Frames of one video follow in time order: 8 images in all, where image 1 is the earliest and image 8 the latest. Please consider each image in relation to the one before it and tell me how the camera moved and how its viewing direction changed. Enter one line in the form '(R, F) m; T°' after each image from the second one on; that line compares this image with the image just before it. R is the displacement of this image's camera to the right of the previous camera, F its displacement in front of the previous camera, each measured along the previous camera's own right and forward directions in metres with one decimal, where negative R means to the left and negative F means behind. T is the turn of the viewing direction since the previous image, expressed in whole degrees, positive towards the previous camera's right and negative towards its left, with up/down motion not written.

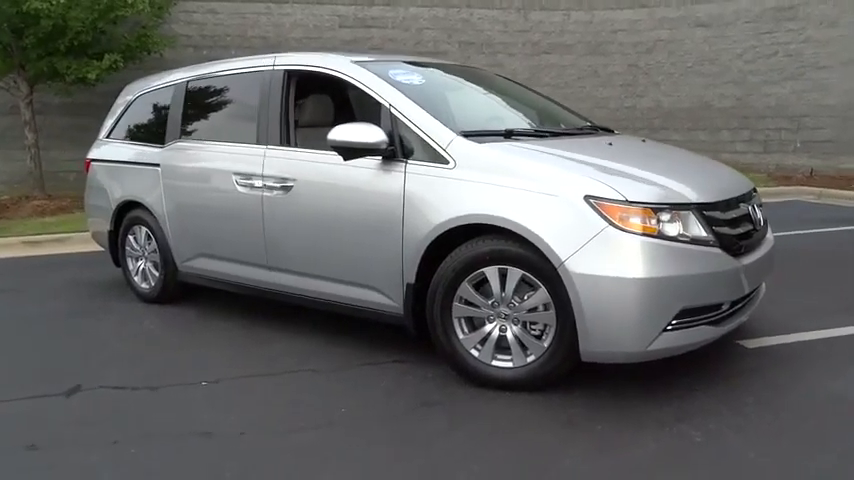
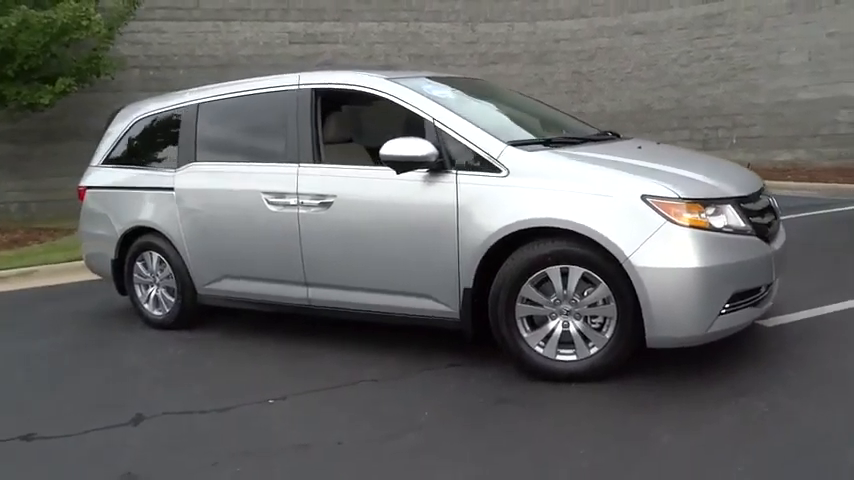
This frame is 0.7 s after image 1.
(-0.9, -0.1) m; +6°
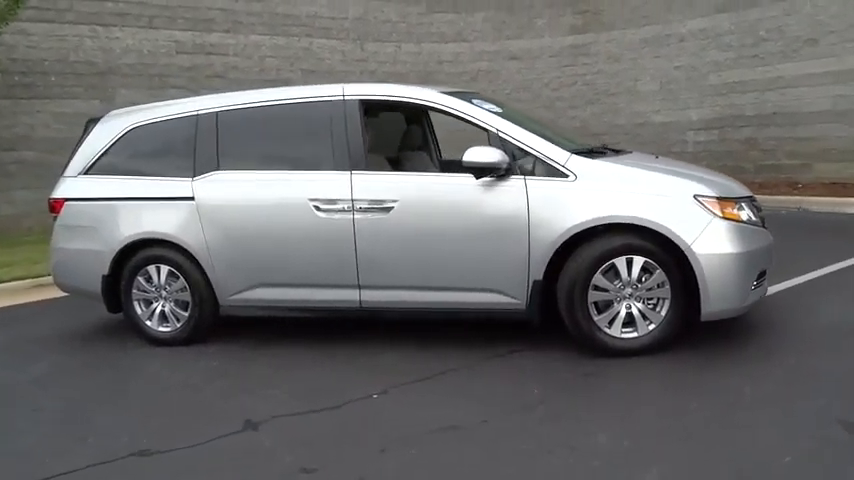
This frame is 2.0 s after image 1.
(-1.9, -0.2) m; +15°
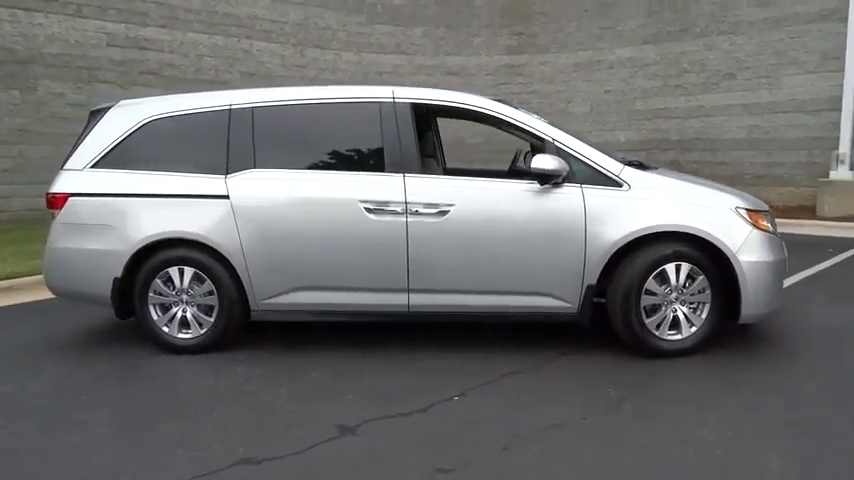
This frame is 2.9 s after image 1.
(-1.4, +0.1) m; +10°
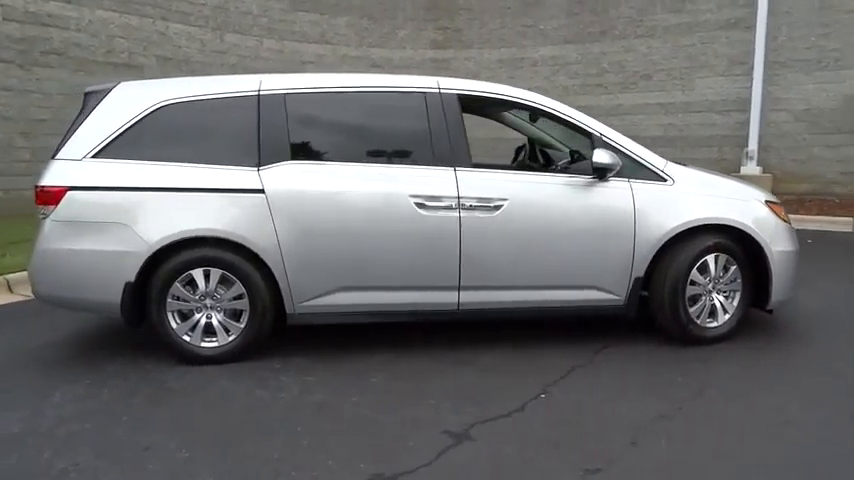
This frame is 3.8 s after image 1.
(-1.4, +0.3) m; +11°
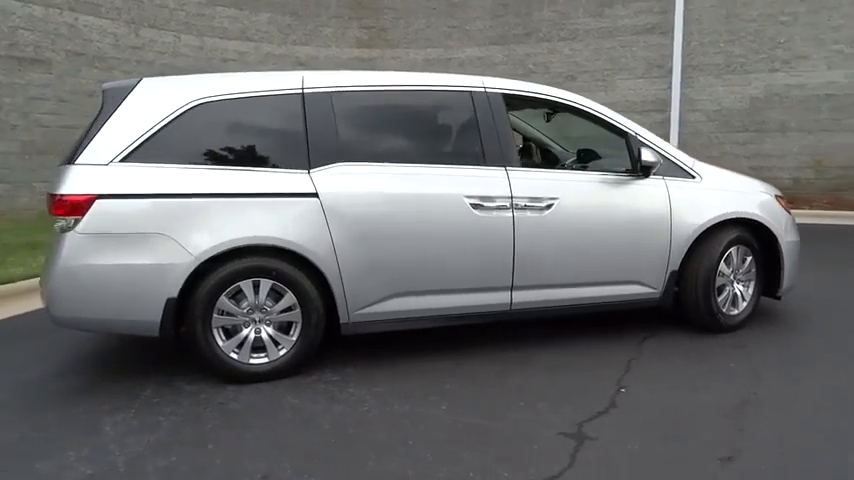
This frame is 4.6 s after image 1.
(-1.3, +0.2) m; +10°
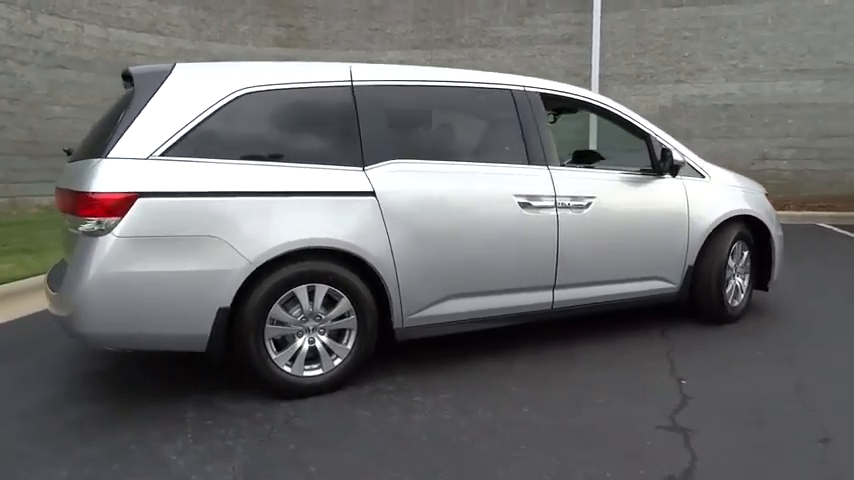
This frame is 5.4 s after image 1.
(-1.3, +0.3) m; +11°
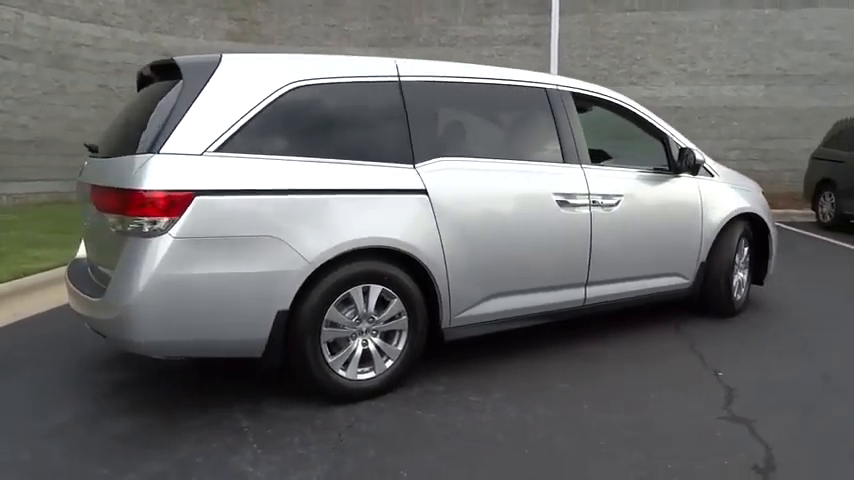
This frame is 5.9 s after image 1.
(-0.8, +0.1) m; +6°
